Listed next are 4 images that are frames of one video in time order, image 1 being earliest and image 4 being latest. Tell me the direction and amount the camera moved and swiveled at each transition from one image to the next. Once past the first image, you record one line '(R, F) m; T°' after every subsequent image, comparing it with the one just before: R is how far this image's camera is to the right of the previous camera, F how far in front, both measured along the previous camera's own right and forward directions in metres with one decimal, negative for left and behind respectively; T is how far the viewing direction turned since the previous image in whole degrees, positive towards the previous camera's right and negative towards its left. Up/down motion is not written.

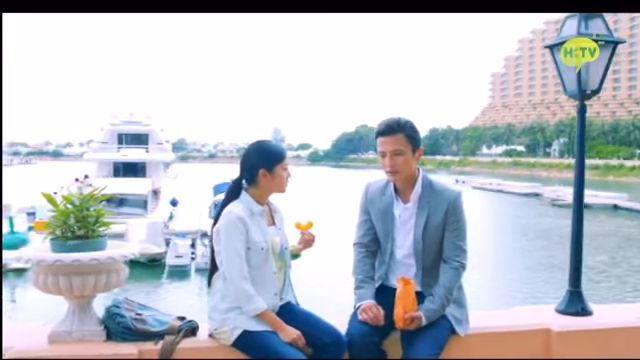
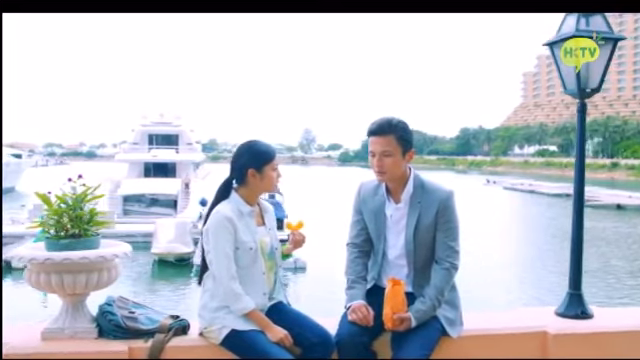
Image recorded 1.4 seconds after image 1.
(+0.6, 0.0) m; -3°
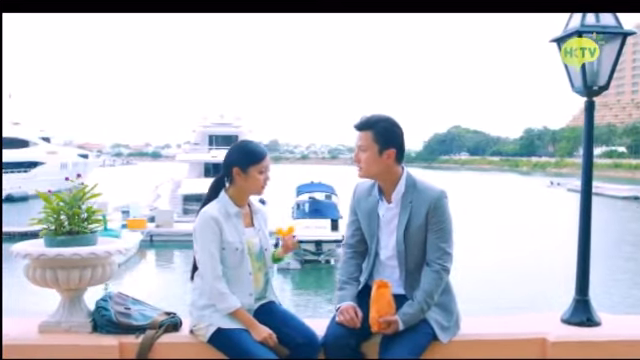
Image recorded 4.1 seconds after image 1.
(+1.0, +0.1) m; -6°
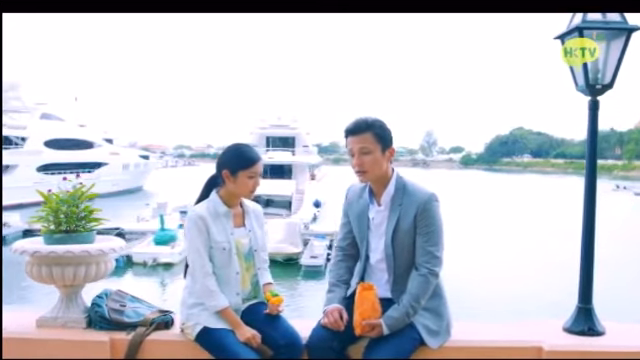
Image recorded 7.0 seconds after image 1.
(+1.0, +0.1) m; -5°
